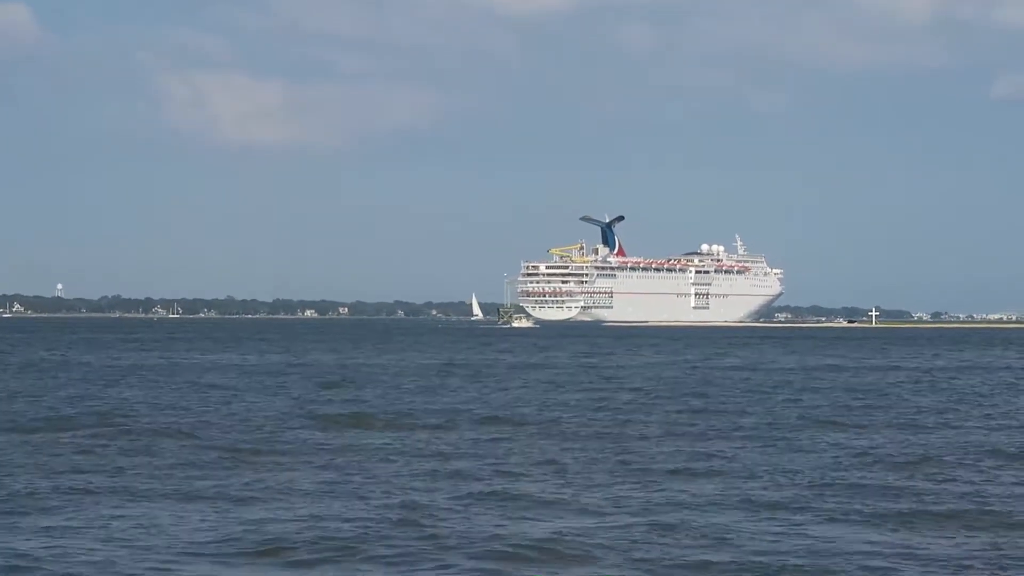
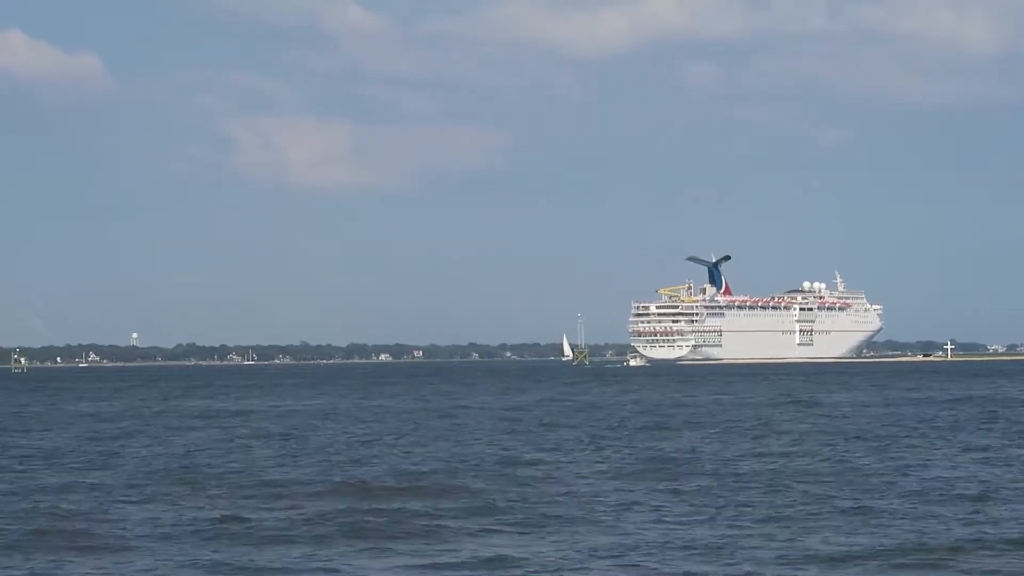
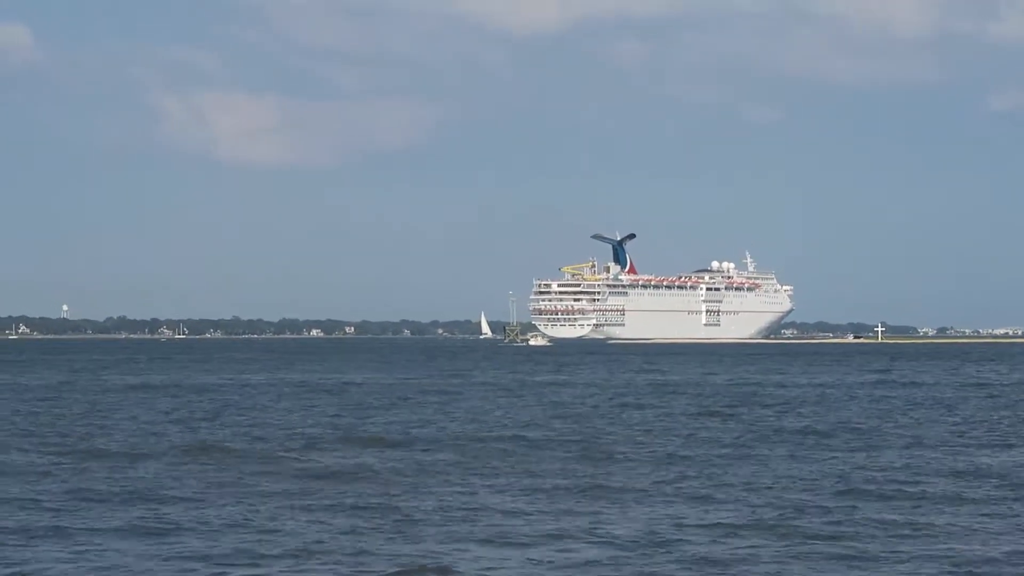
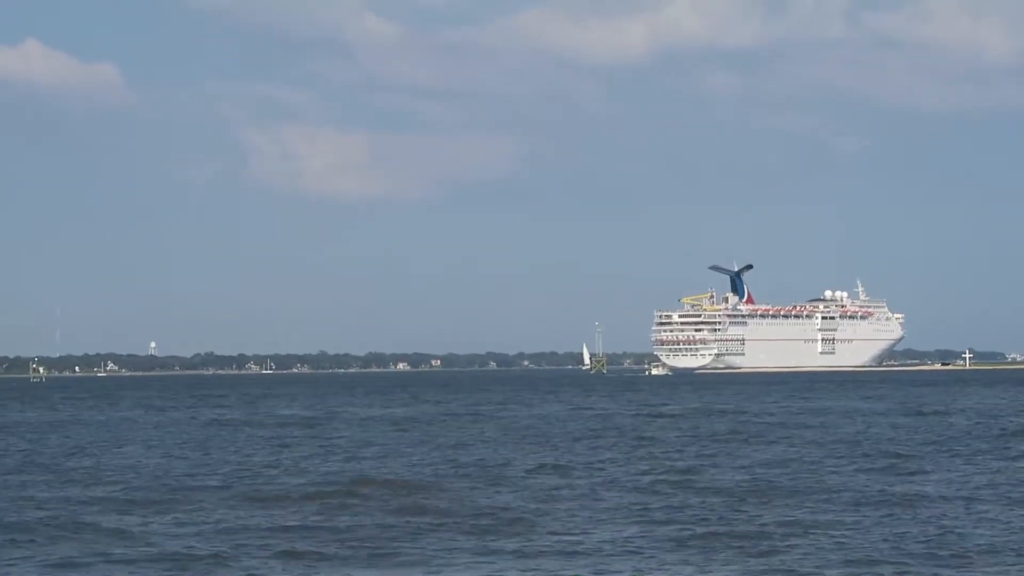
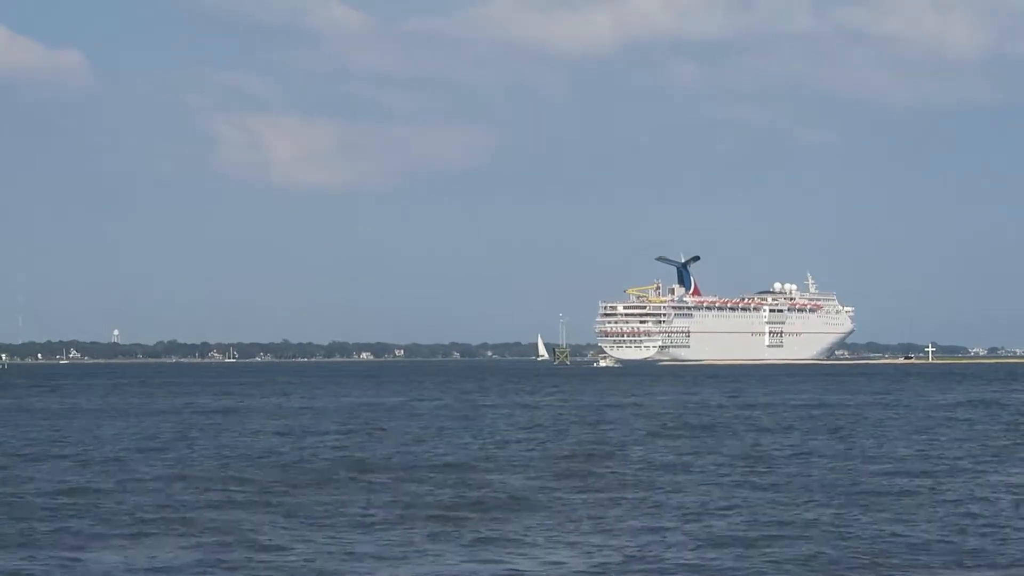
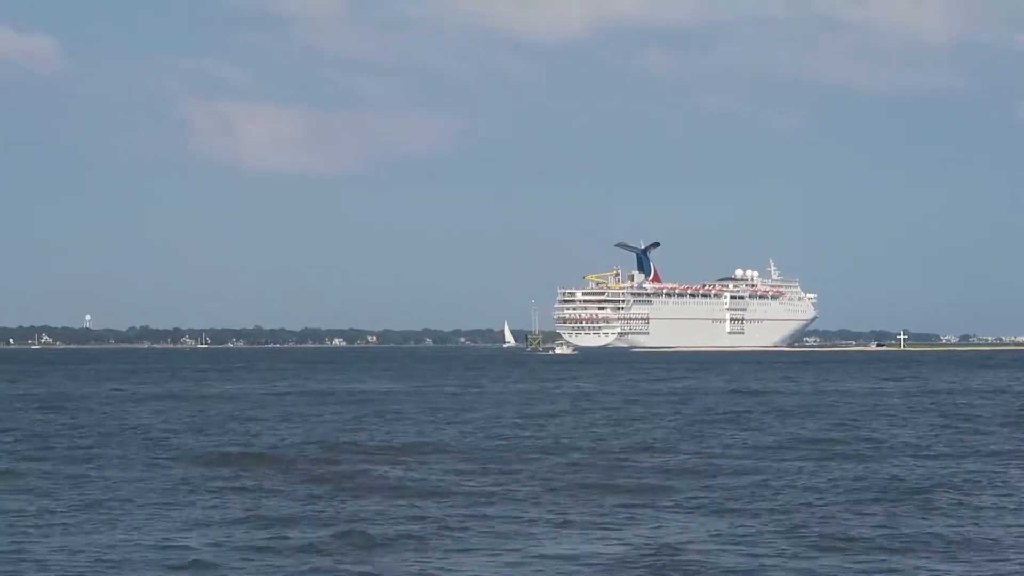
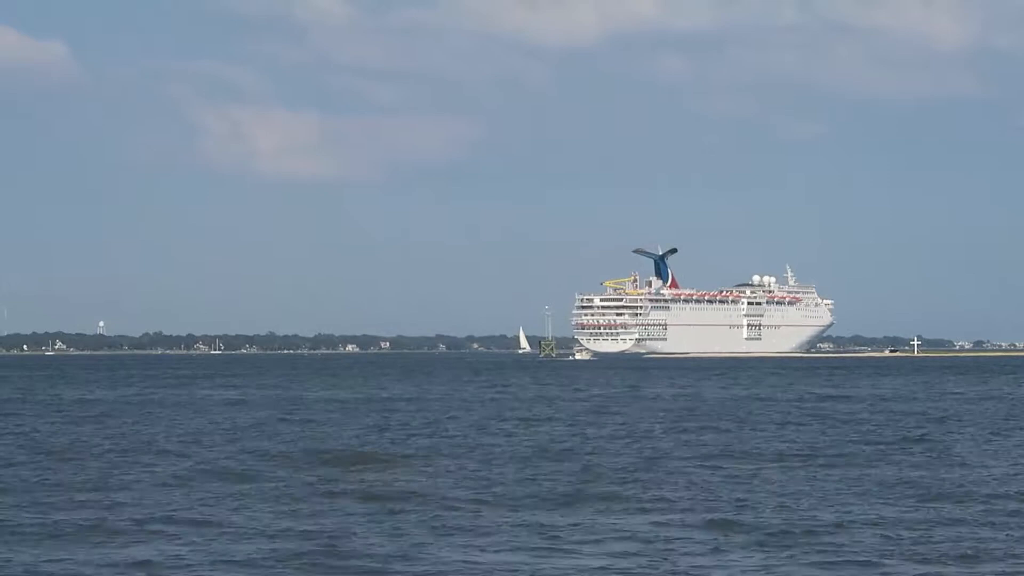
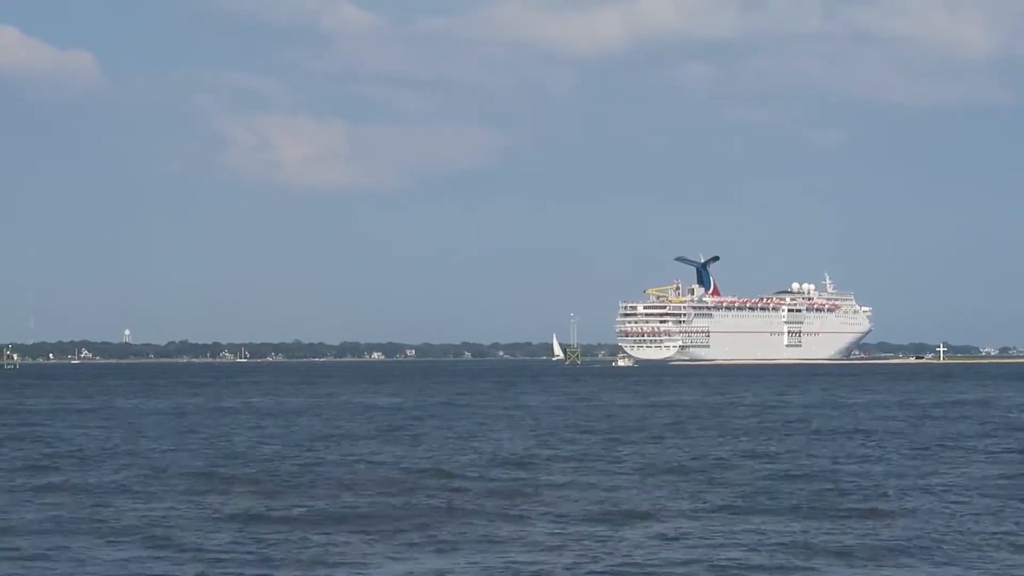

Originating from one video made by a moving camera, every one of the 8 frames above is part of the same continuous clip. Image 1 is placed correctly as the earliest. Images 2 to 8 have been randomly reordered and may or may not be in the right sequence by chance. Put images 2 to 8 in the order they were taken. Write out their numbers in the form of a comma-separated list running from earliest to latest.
3, 6, 7, 5, 8, 2, 4
